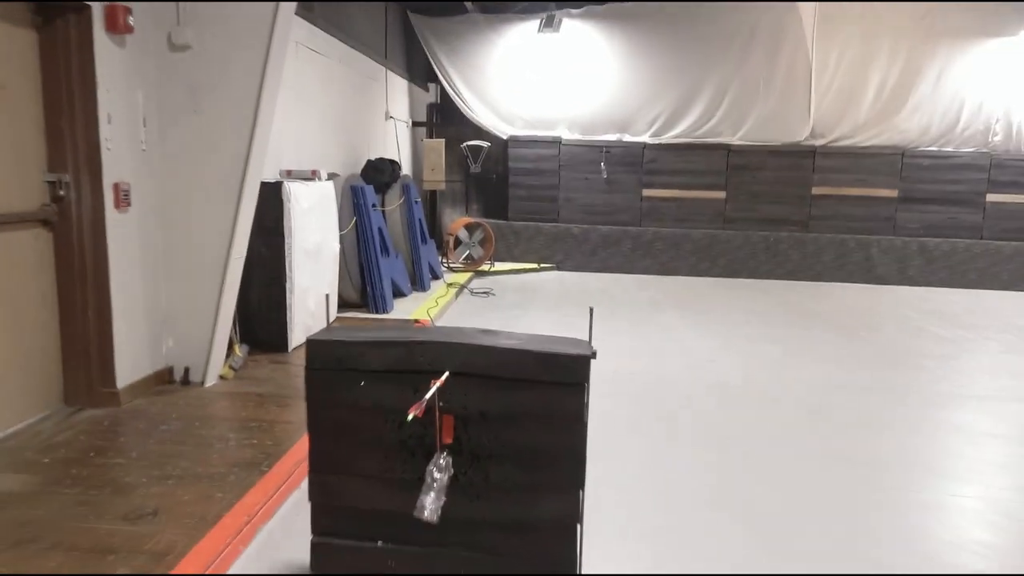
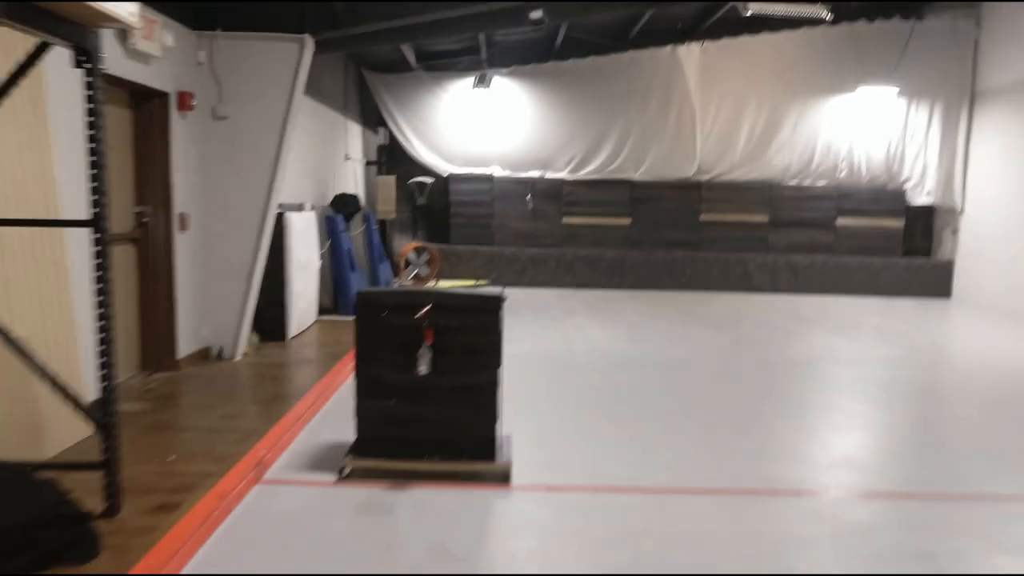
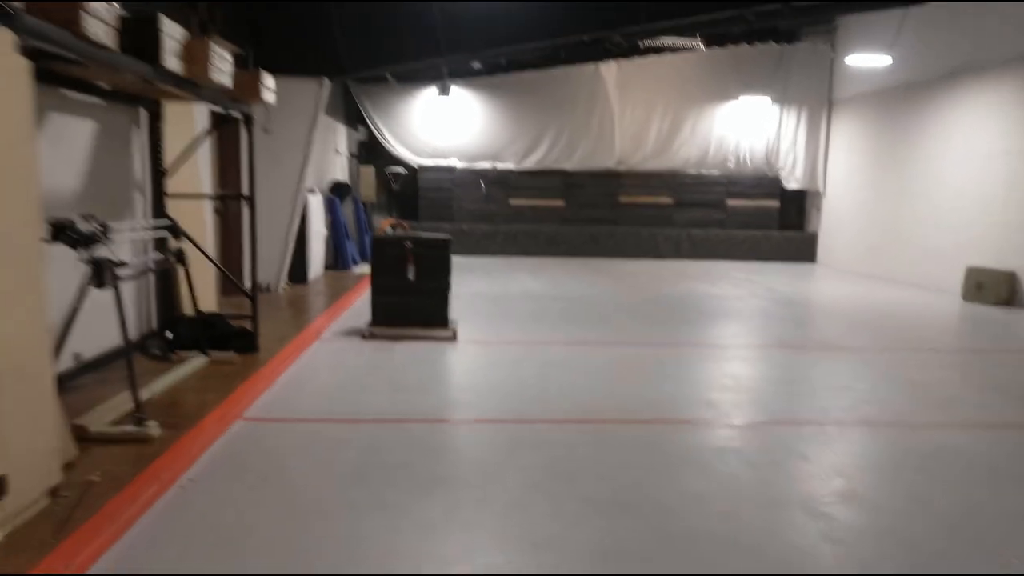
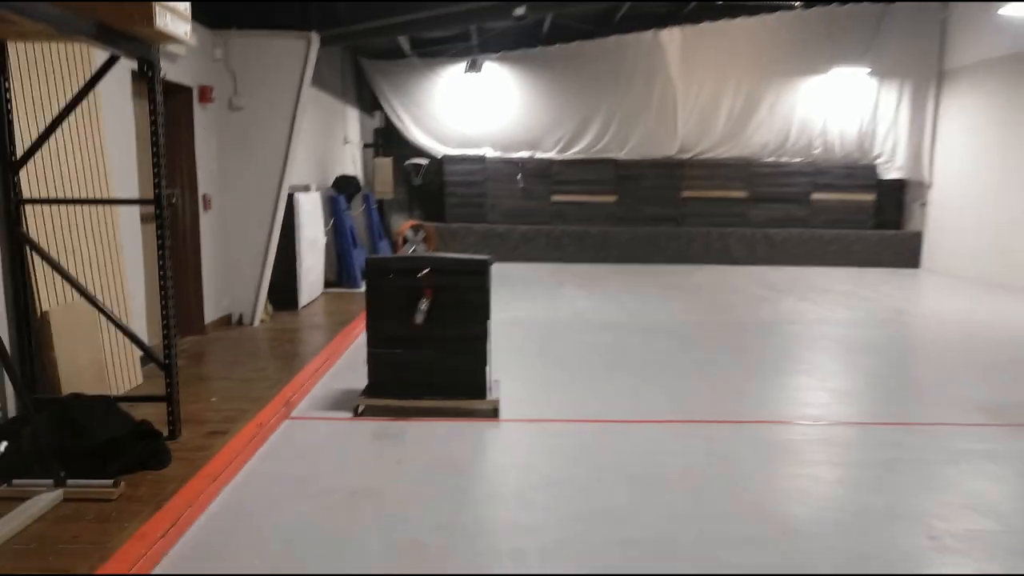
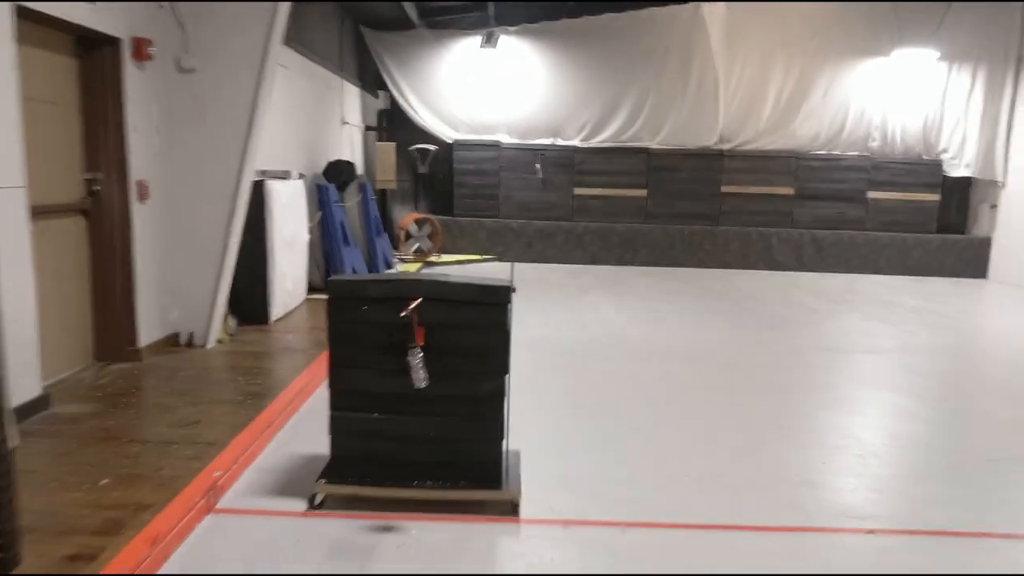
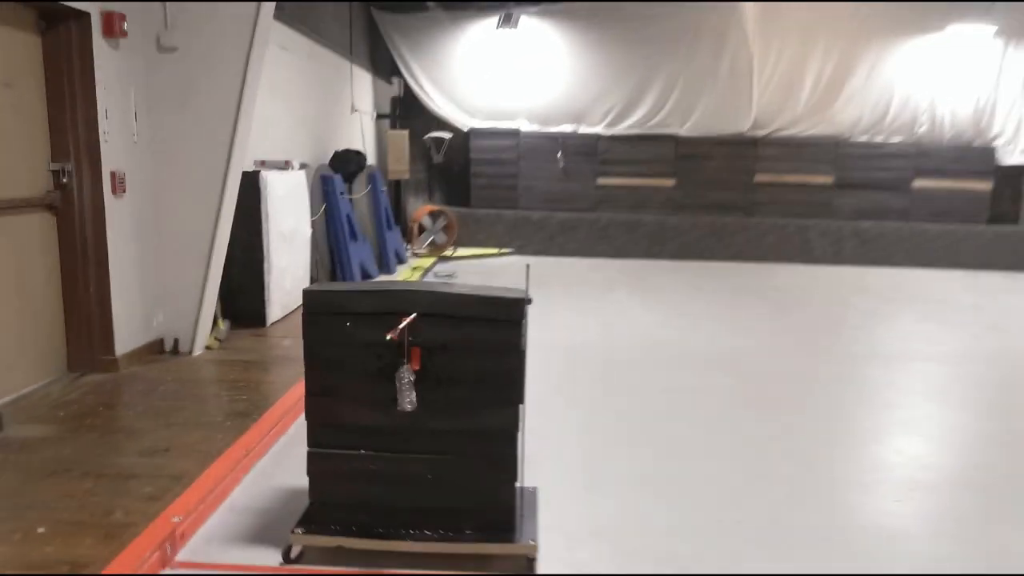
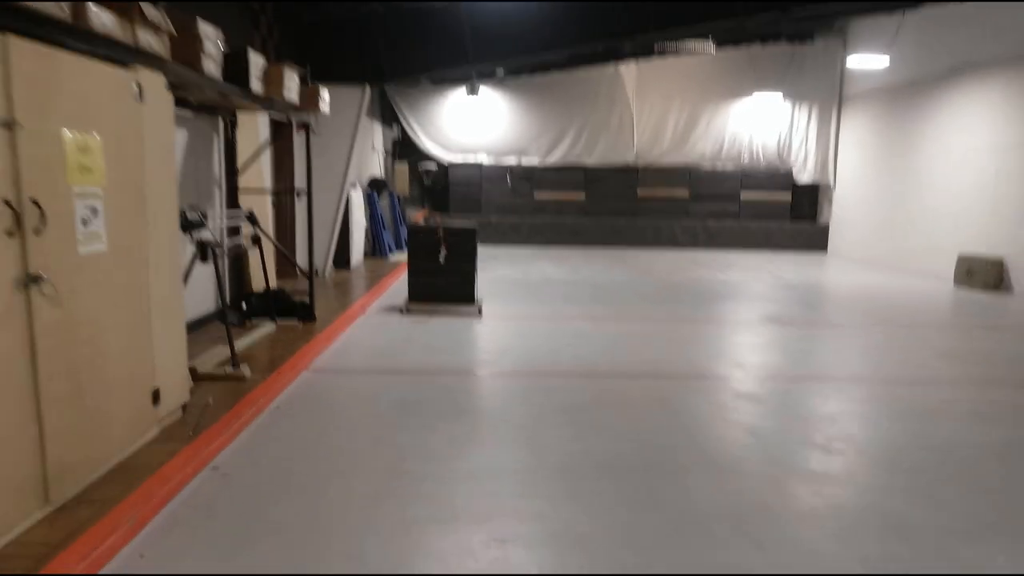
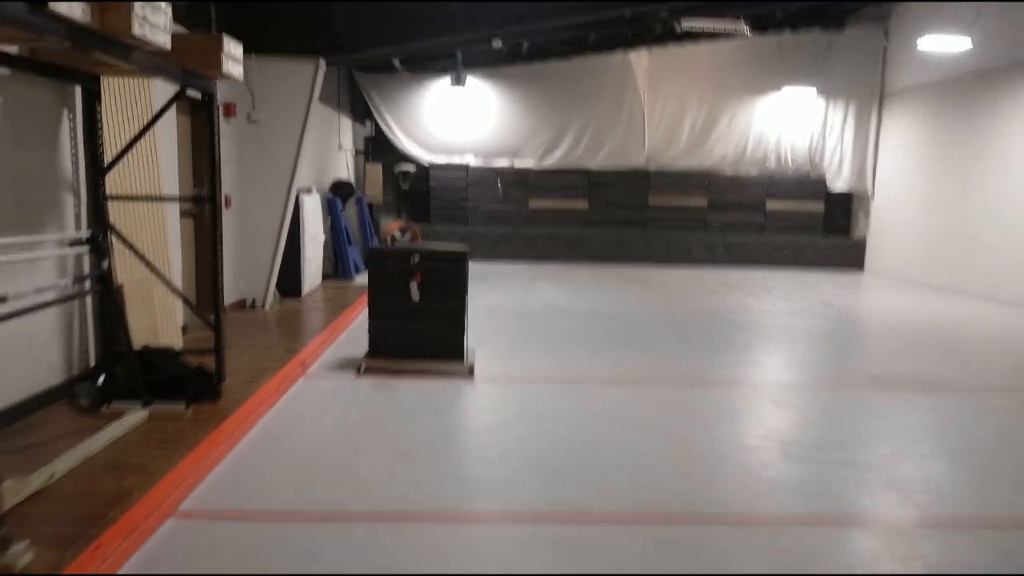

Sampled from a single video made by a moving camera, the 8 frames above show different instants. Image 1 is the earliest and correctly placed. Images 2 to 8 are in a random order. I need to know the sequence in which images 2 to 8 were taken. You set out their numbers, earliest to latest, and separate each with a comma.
6, 5, 2, 4, 8, 3, 7
